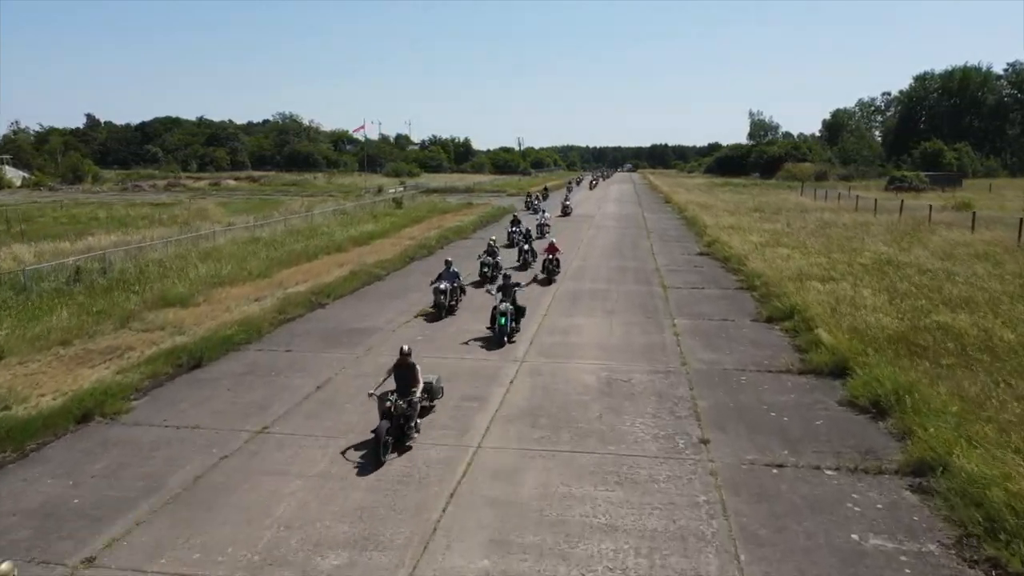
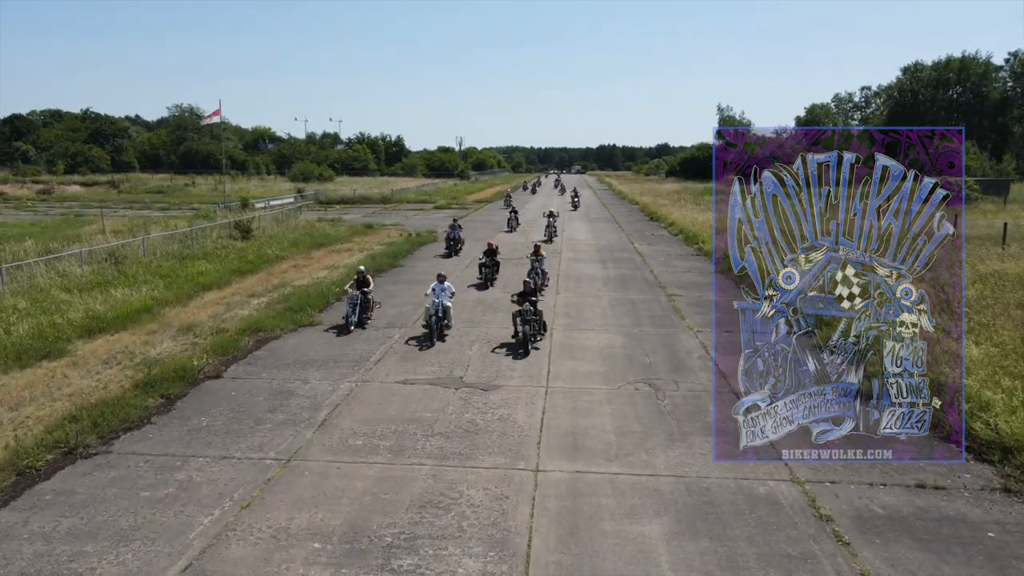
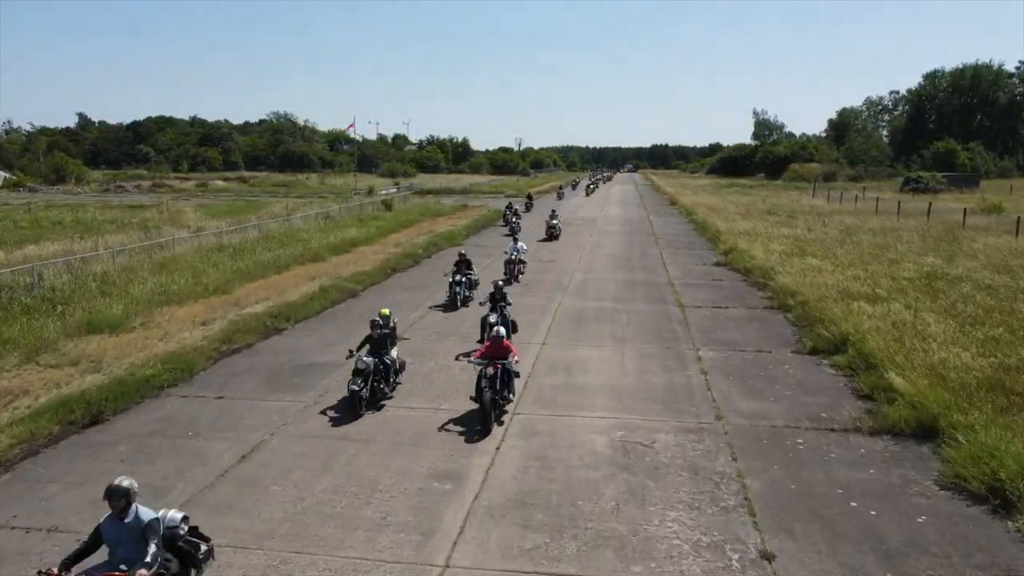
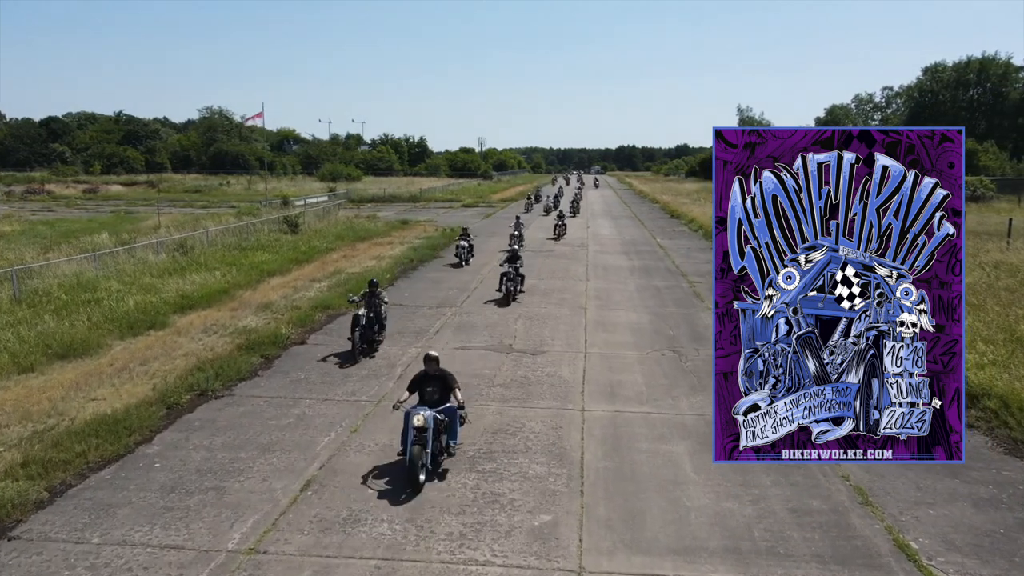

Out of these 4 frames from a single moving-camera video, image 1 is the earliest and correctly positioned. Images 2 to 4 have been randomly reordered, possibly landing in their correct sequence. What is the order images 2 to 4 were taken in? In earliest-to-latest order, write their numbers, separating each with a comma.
3, 4, 2
